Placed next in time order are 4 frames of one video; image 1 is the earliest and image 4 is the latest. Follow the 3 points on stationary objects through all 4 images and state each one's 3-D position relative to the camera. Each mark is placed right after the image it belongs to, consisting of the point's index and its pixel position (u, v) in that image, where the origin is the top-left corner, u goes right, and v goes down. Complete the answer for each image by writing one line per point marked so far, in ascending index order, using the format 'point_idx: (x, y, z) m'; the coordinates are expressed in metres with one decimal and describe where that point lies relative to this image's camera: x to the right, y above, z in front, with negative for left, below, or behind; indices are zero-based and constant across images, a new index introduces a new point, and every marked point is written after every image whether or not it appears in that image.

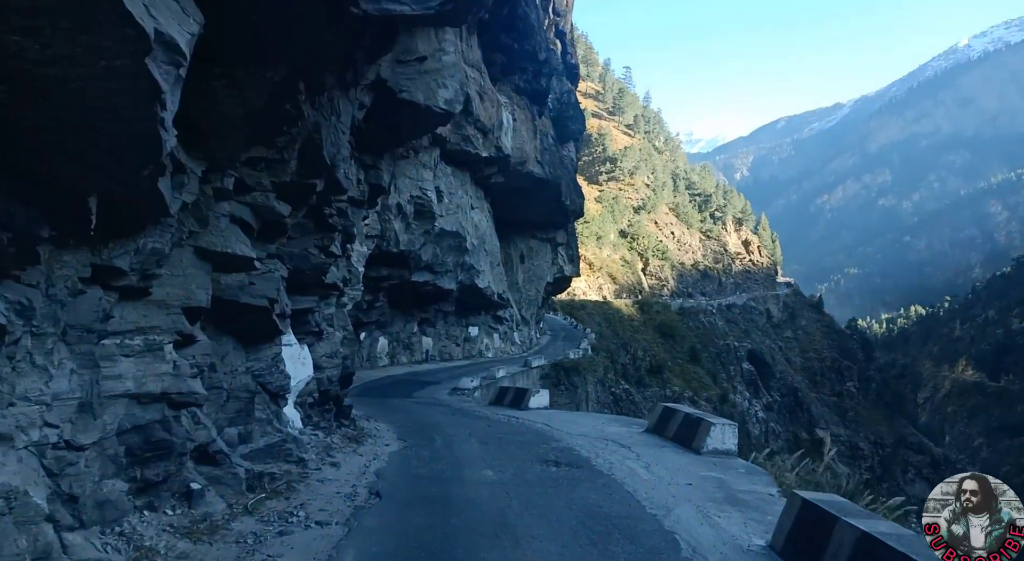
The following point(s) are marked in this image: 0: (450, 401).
0: (-1.6, -3.0, +19.2) m
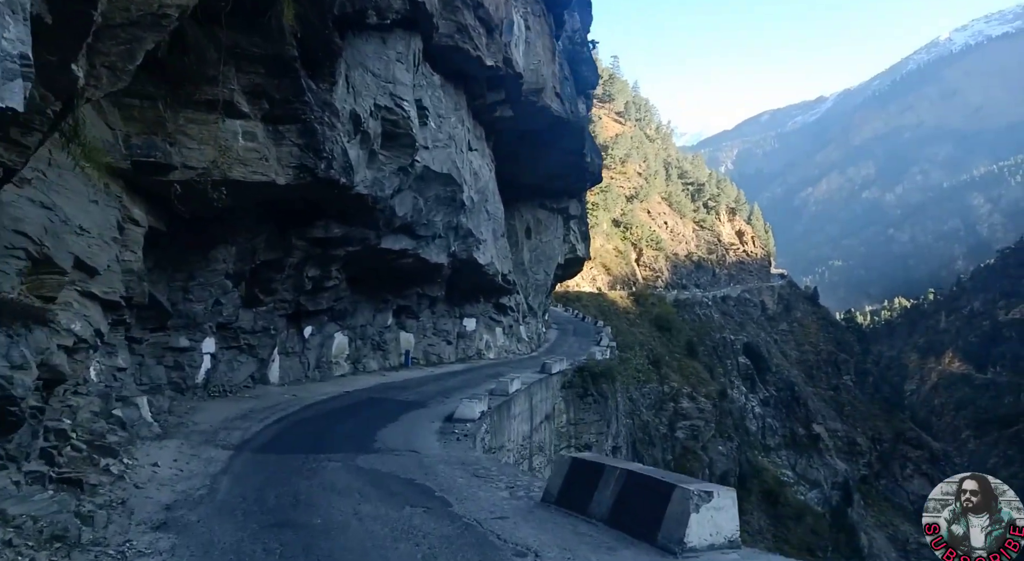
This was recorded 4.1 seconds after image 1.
0: (-0.9, -2.2, +9.4) m
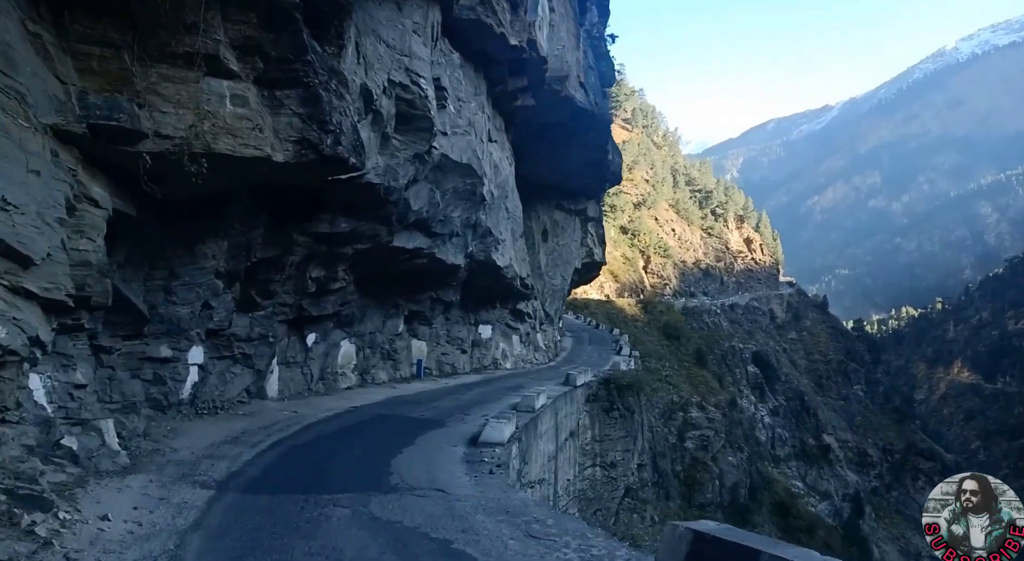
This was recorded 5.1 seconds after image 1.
0: (-0.4, -2.2, +7.3) m
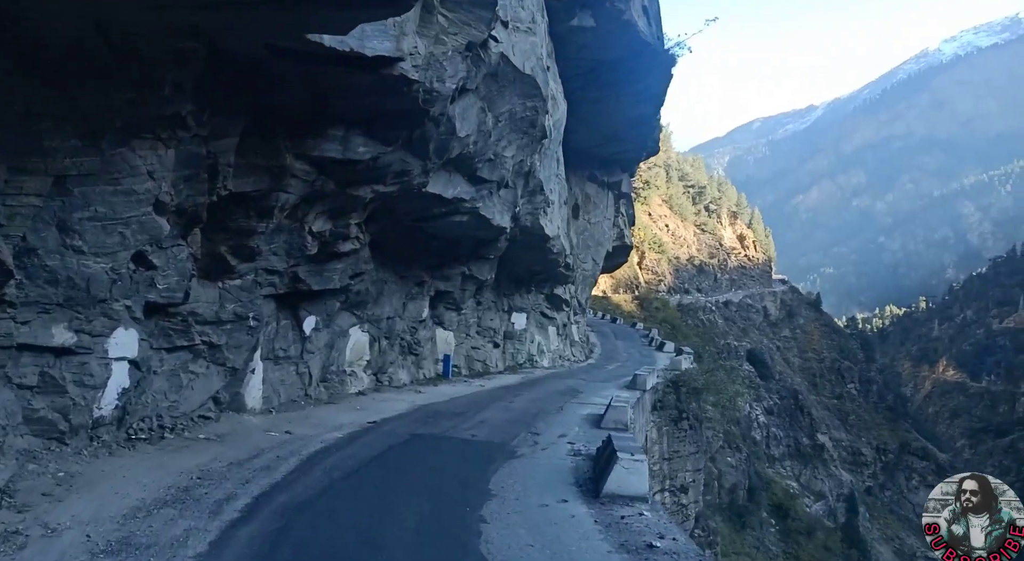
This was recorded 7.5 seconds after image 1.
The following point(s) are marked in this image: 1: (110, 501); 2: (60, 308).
0: (+1.1, -1.6, +2.1) m
1: (-3.0, -1.7, +5.9) m
2: (-4.0, -0.3, +6.9) m
